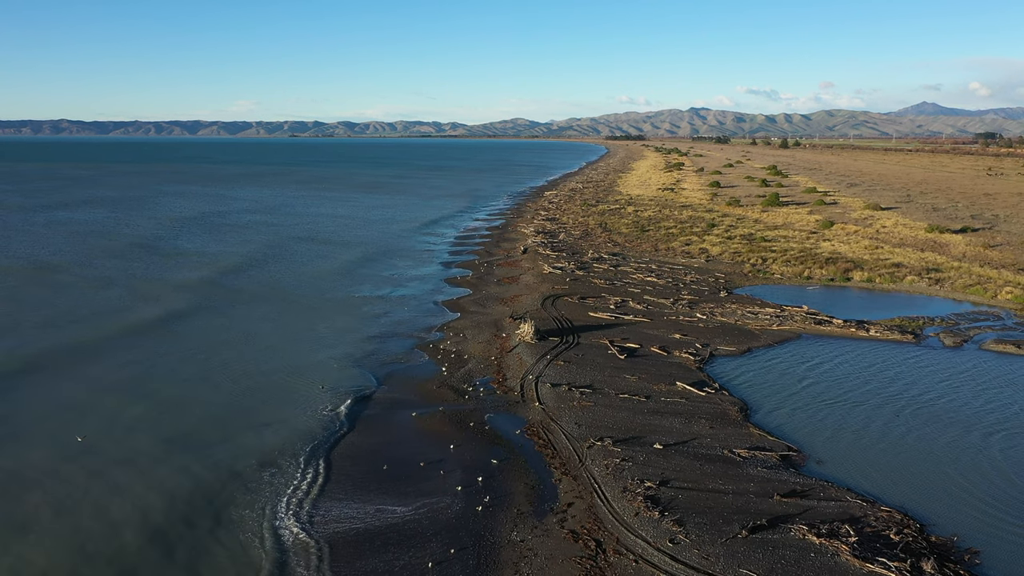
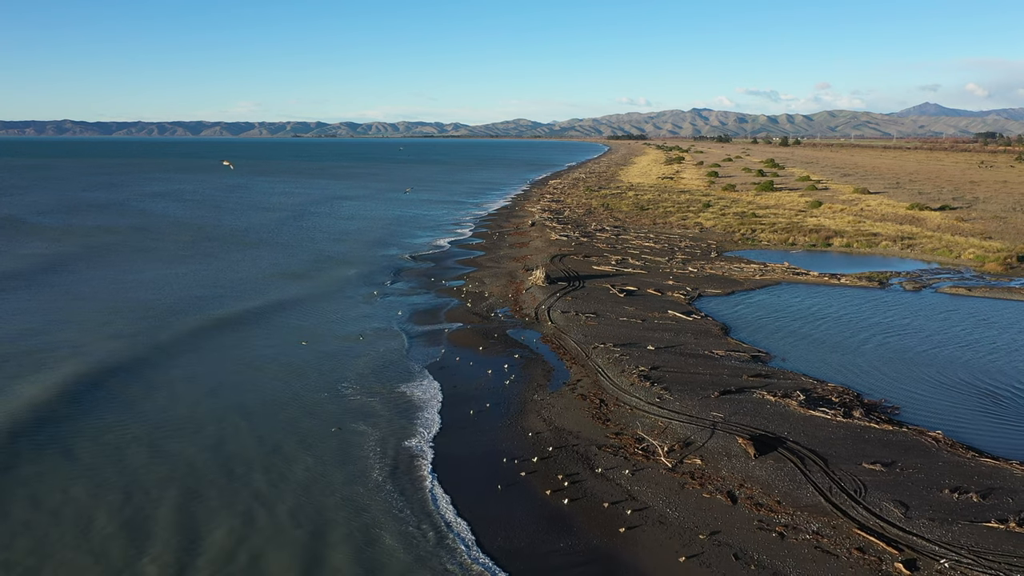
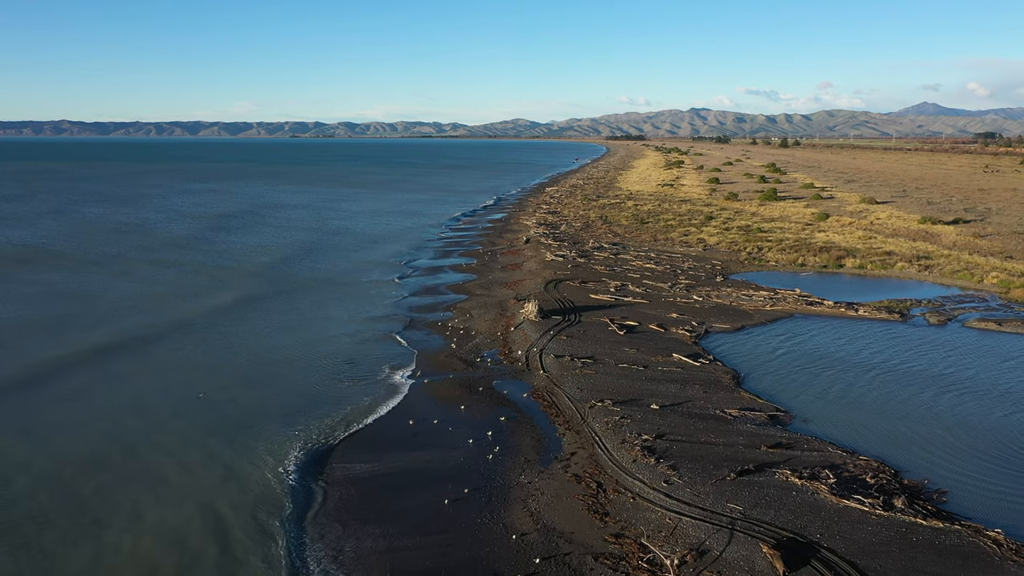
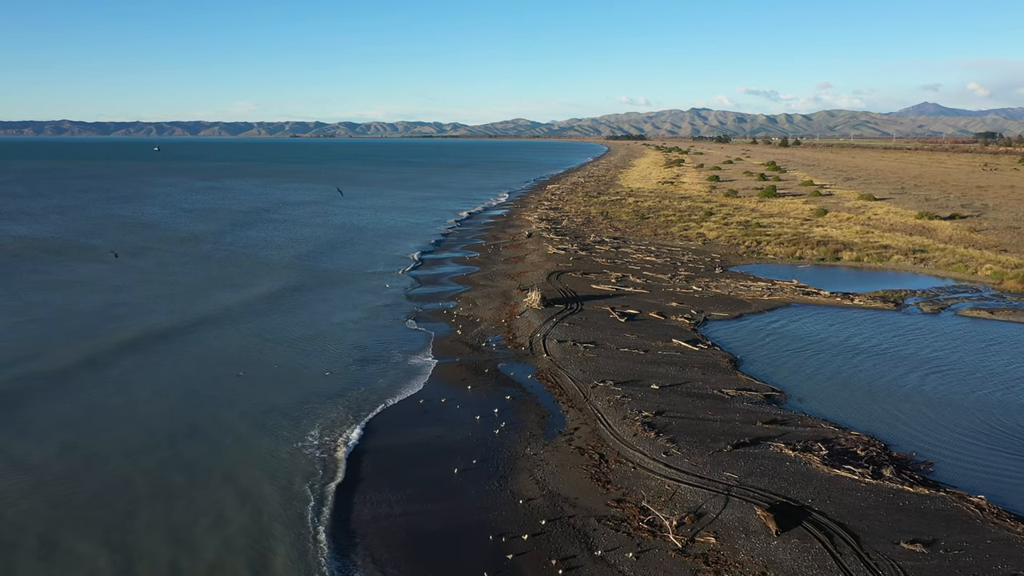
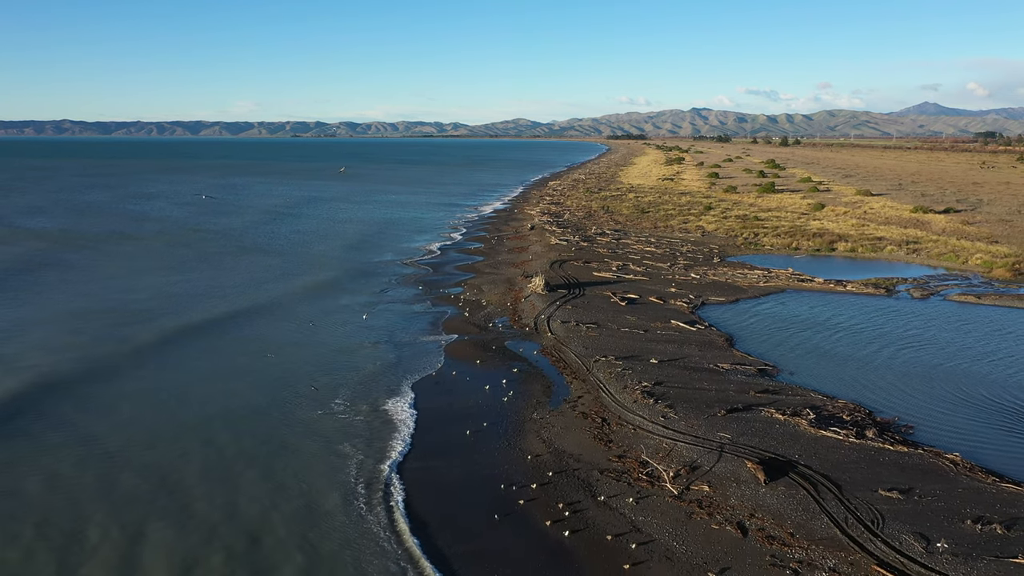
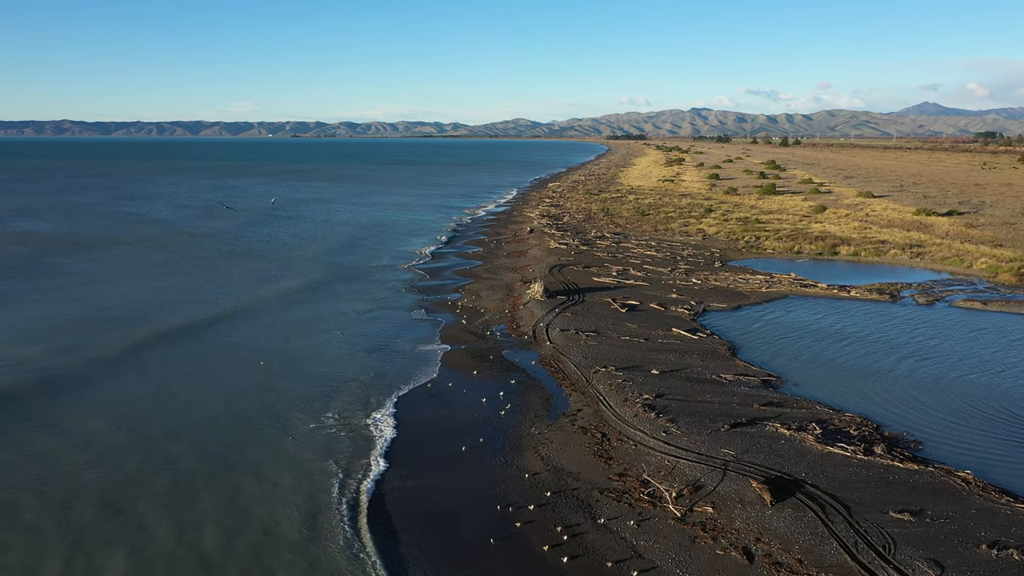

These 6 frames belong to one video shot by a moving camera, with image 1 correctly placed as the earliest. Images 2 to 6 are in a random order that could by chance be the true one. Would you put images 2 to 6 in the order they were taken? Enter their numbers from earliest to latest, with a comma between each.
3, 4, 6, 5, 2
